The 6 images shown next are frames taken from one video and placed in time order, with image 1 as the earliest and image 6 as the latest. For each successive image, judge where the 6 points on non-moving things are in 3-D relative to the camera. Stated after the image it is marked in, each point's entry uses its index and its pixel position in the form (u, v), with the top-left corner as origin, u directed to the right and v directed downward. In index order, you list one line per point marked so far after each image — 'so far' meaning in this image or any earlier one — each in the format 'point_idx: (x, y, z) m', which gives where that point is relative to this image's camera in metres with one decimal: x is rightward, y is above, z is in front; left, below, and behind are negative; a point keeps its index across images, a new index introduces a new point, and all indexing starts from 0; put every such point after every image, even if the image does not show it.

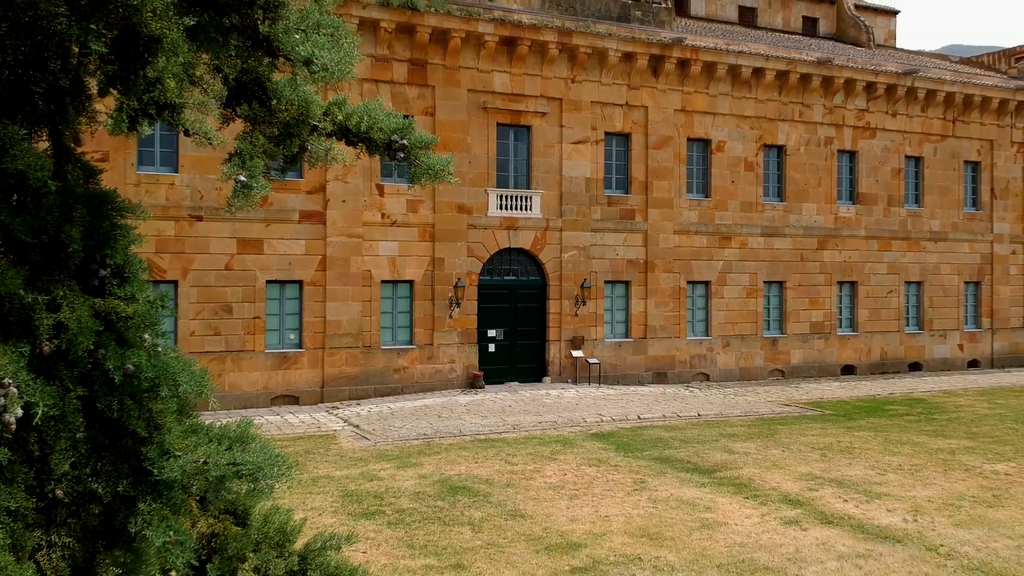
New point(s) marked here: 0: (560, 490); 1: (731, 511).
0: (+0.5, -2.2, +10.6) m
1: (+2.2, -2.2, +9.8) m
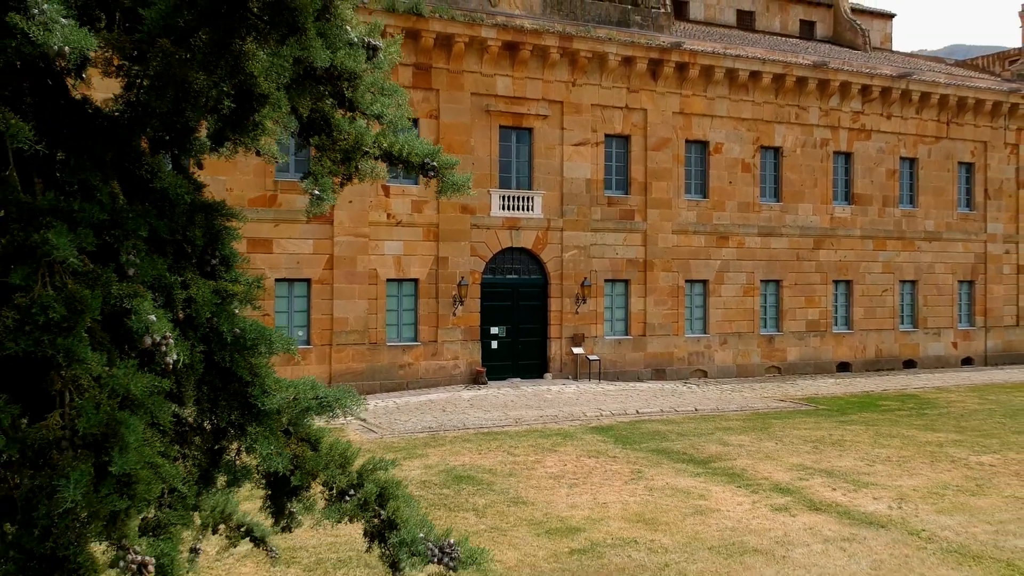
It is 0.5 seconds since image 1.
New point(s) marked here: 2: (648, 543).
0: (+0.5, -2.1, +11.1) m
1: (+2.2, -2.2, +10.3) m
2: (+1.2, -2.2, +8.7) m
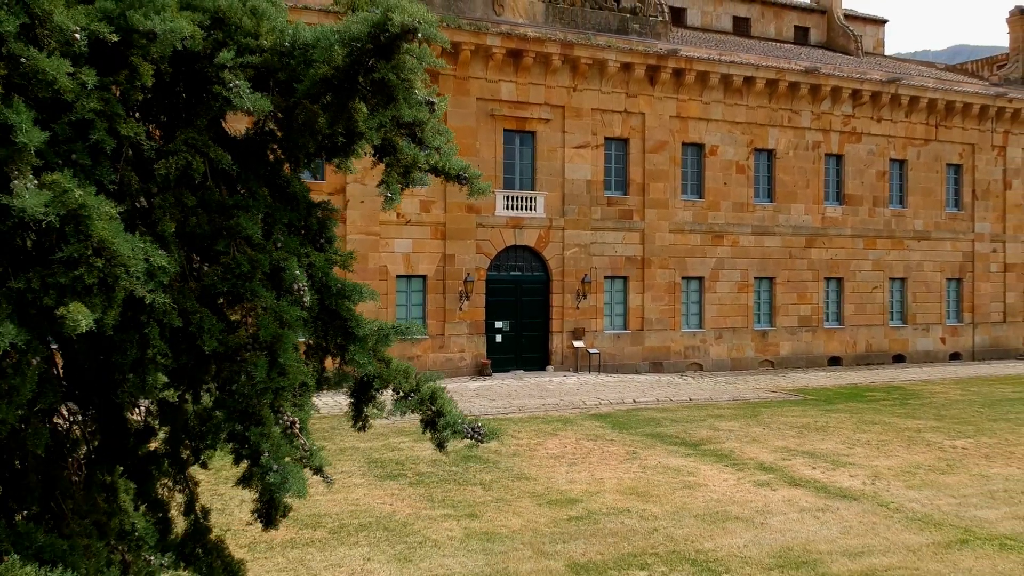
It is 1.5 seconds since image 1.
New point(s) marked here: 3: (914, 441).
0: (+0.6, -2.1, +12.0) m
1: (+2.2, -2.1, +11.2) m
2: (+1.2, -2.2, +9.5) m
3: (+5.6, -2.1, +13.7) m
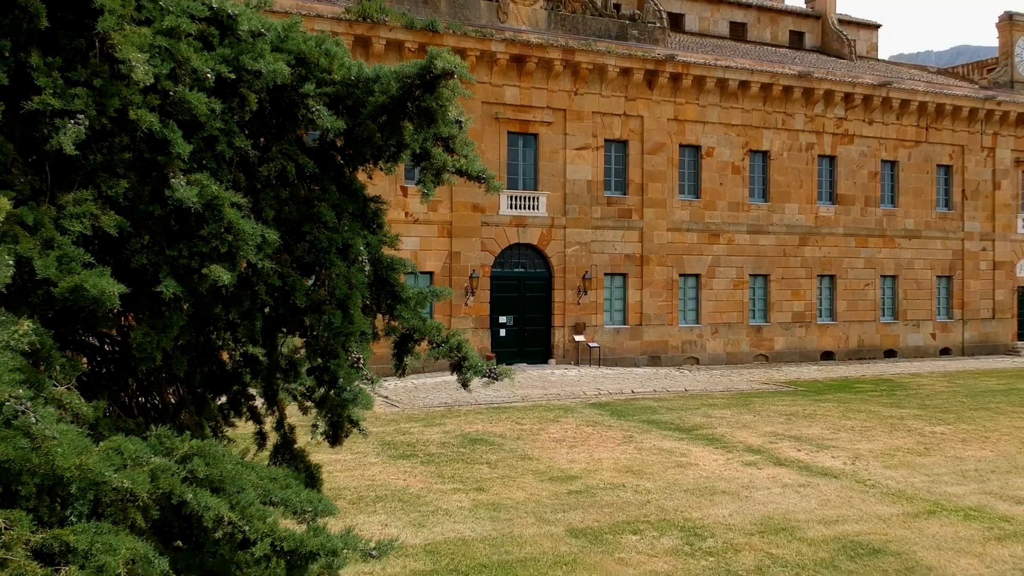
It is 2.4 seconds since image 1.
0: (+0.6, -2.0, +12.8) m
1: (+2.3, -2.0, +11.9) m
2: (+1.3, -2.1, +10.3) m
3: (+5.6, -2.0, +14.5) m
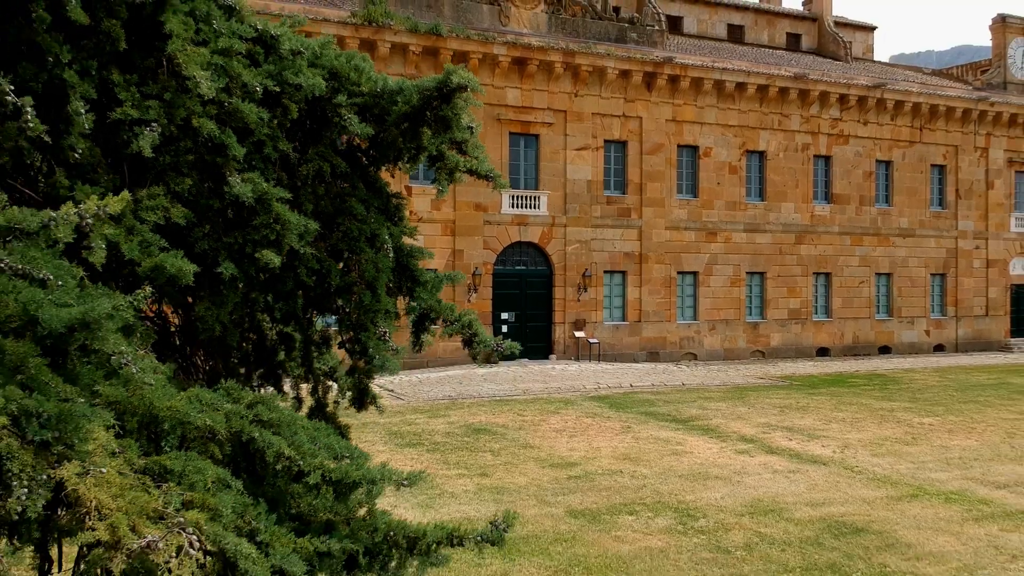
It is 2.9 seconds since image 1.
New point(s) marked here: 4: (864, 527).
0: (+0.7, -1.9, +13.3) m
1: (+2.3, -2.0, +12.4) m
2: (+1.3, -2.0, +10.8) m
3: (+5.6, -2.0, +14.9) m
4: (+3.2, -2.2, +8.9) m
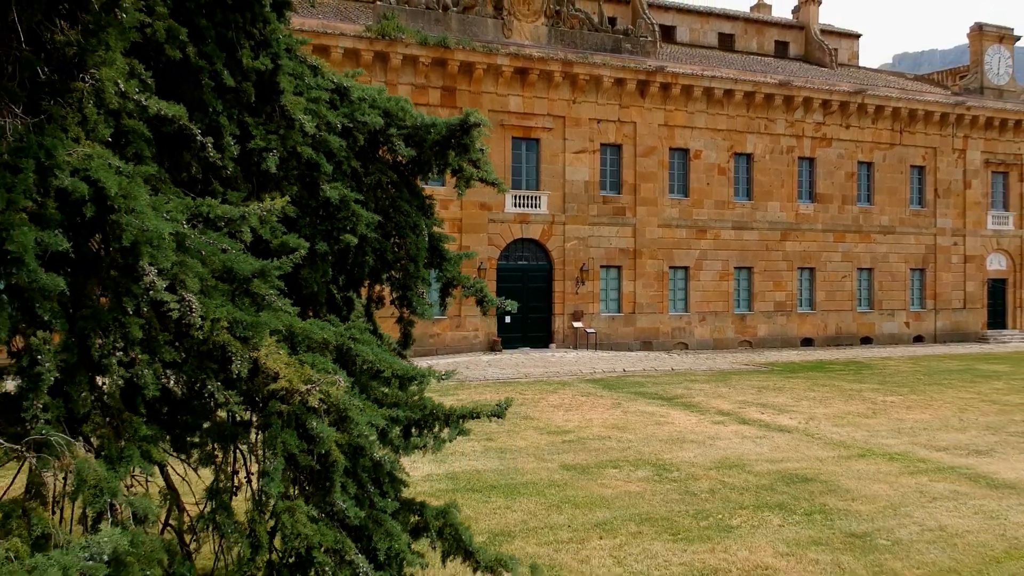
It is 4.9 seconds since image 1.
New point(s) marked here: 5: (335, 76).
0: (+0.7, -1.8, +14.9) m
1: (+2.3, -1.8, +14.0) m
2: (+1.3, -1.9, +12.4) m
3: (+5.7, -1.8, +16.5) m
4: (+3.2, -2.0, +10.5) m
5: (-1.2, +1.4, +6.4) m
